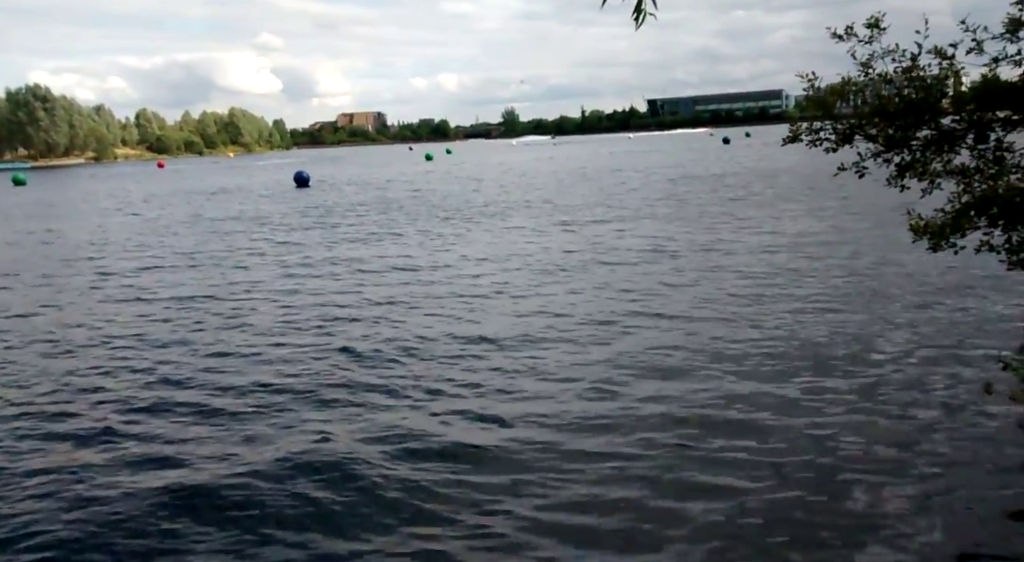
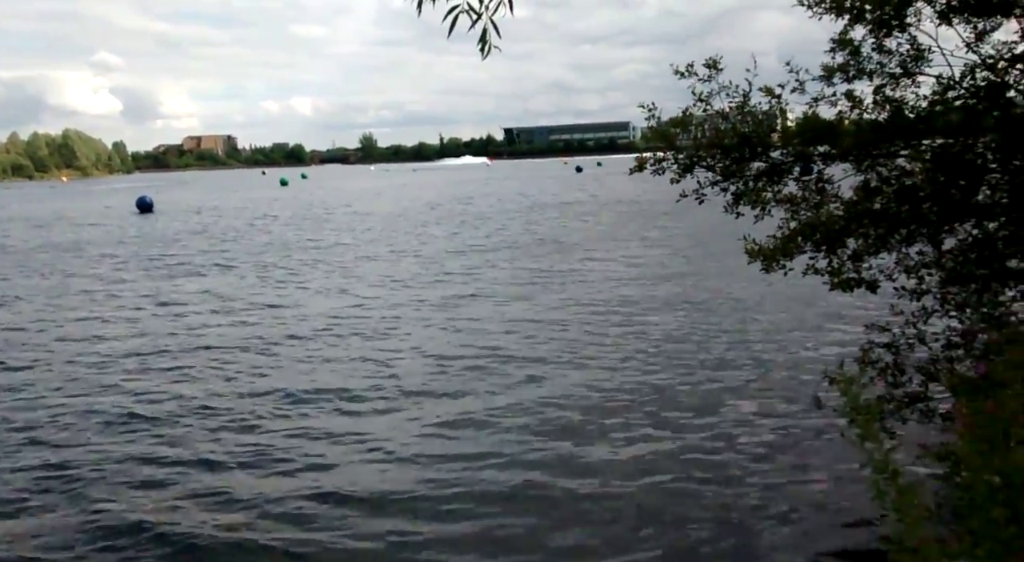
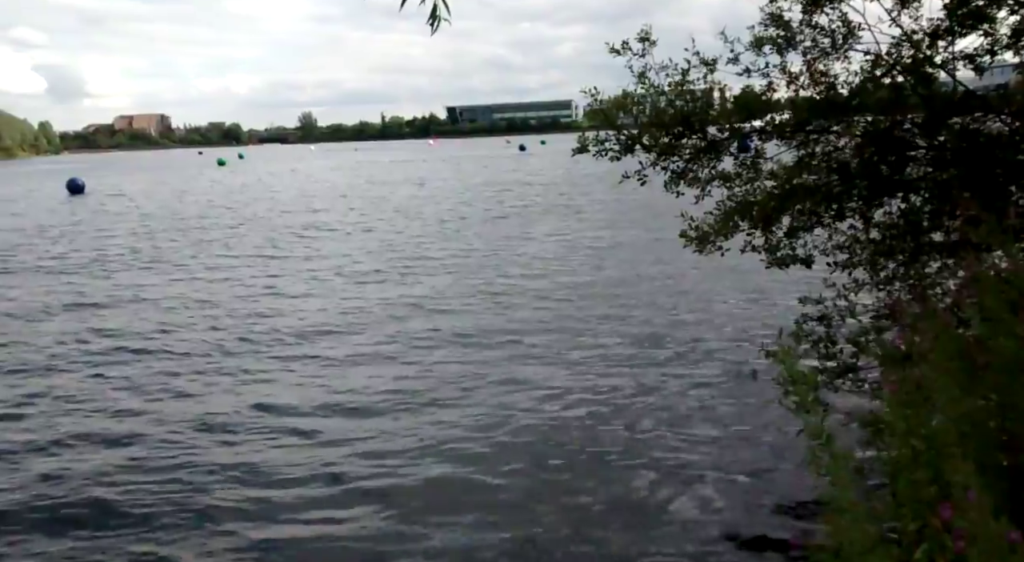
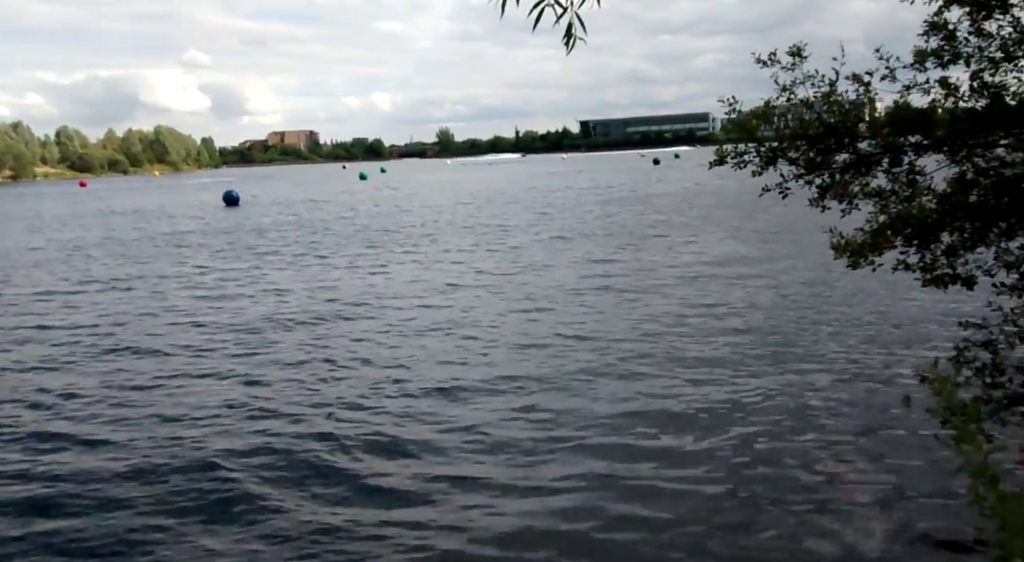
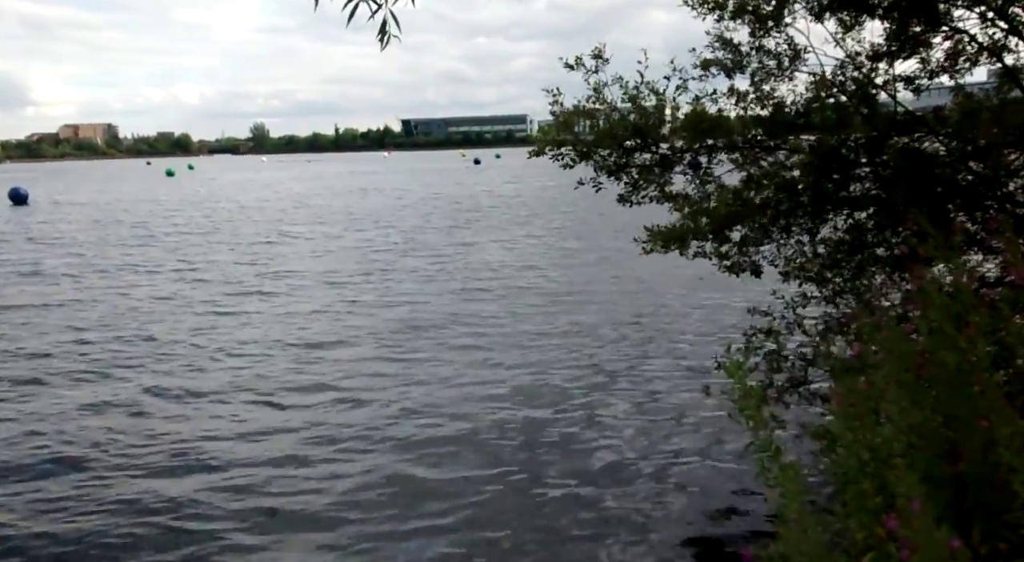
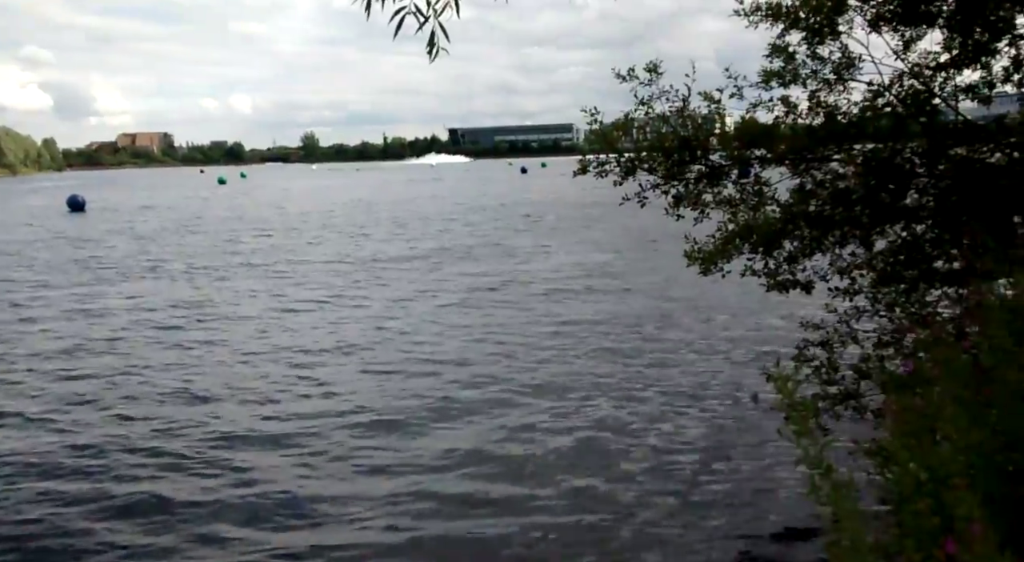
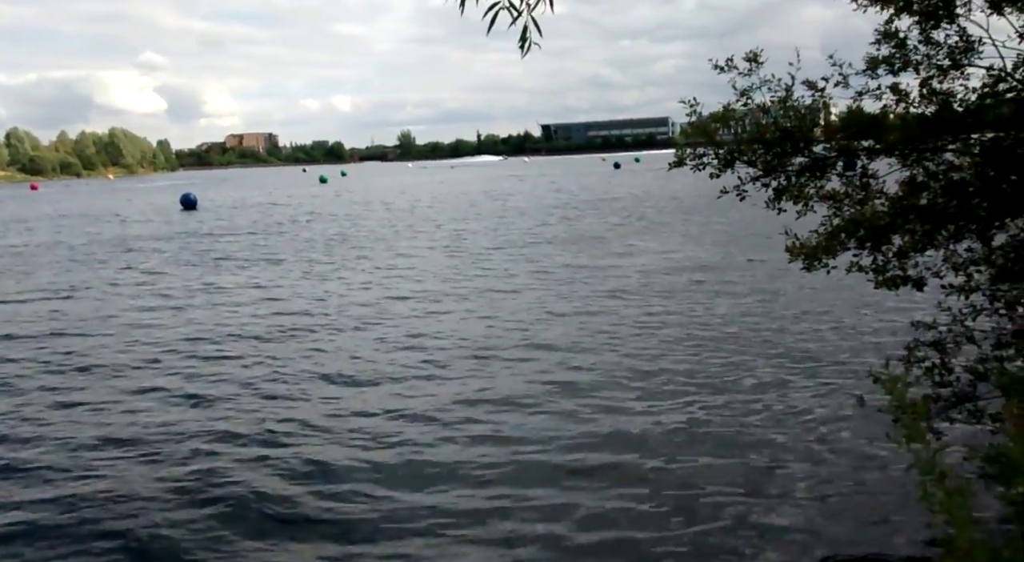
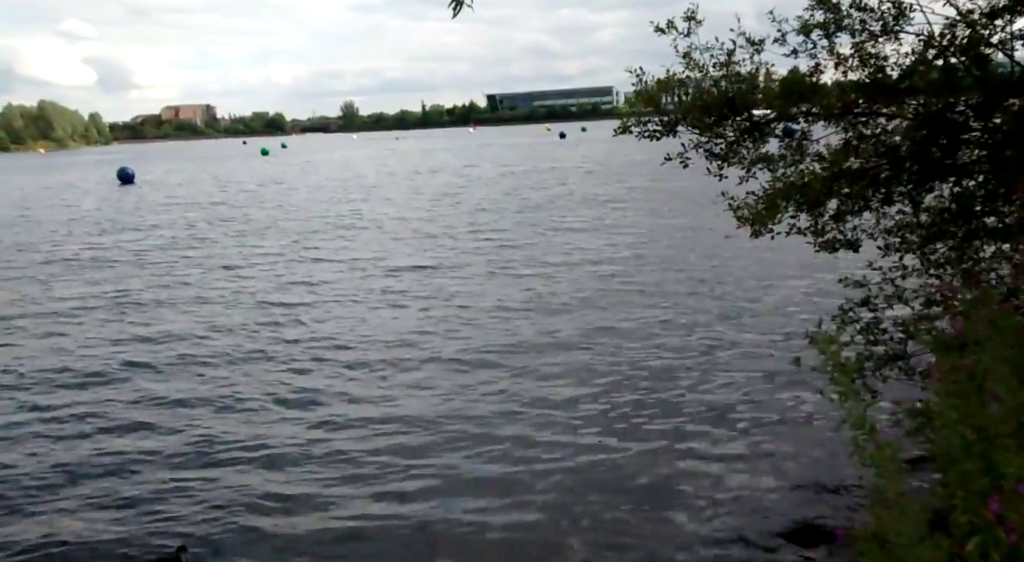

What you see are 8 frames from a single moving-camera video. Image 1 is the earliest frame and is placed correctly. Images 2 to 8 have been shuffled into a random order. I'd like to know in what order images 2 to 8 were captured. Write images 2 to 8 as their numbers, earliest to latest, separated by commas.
4, 7, 2, 6, 5, 3, 8
